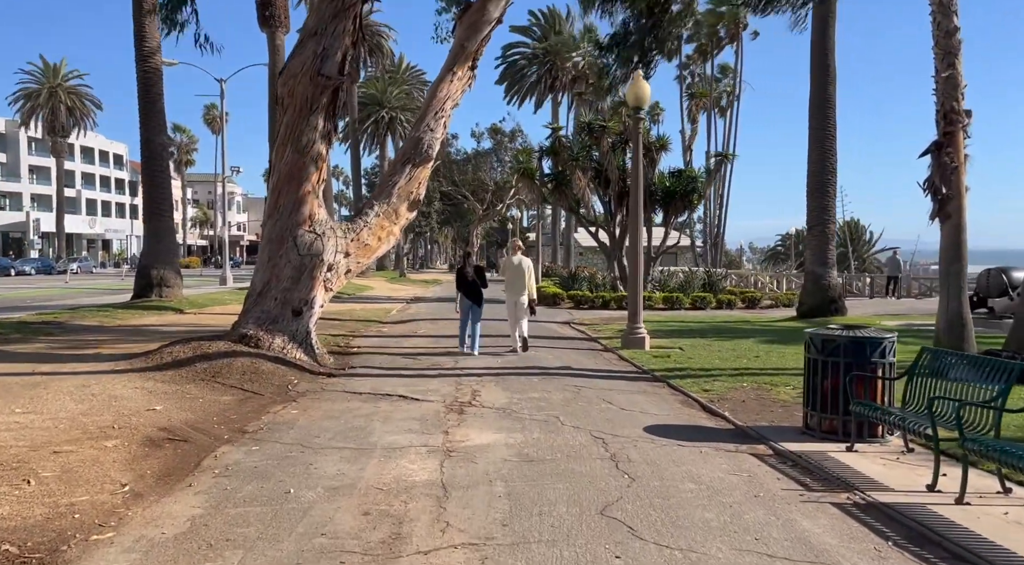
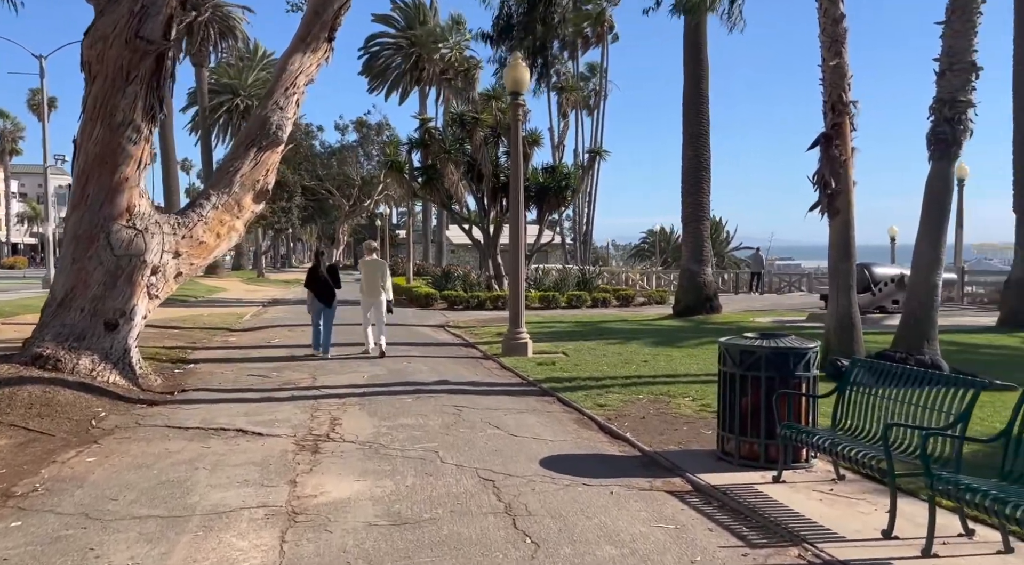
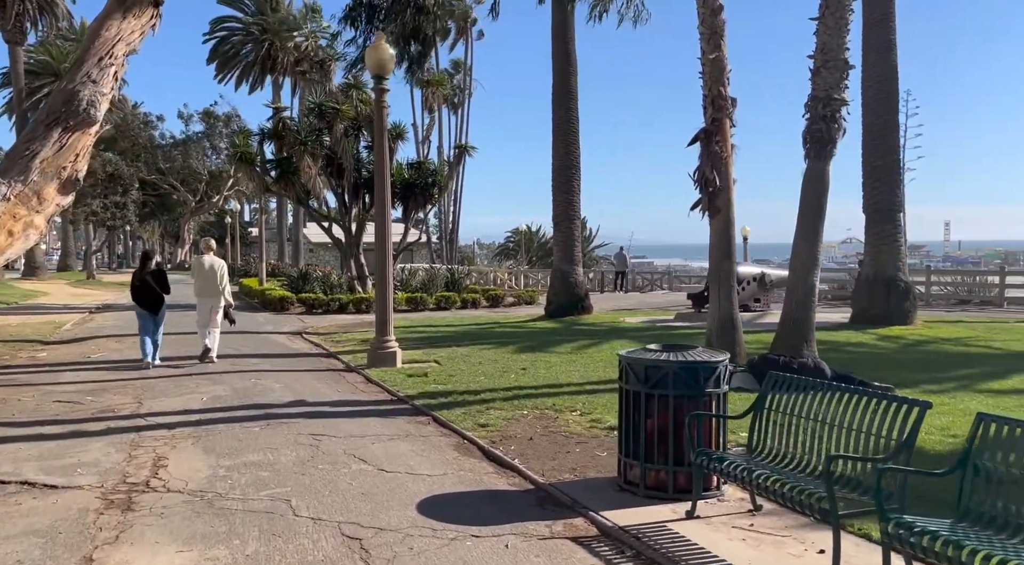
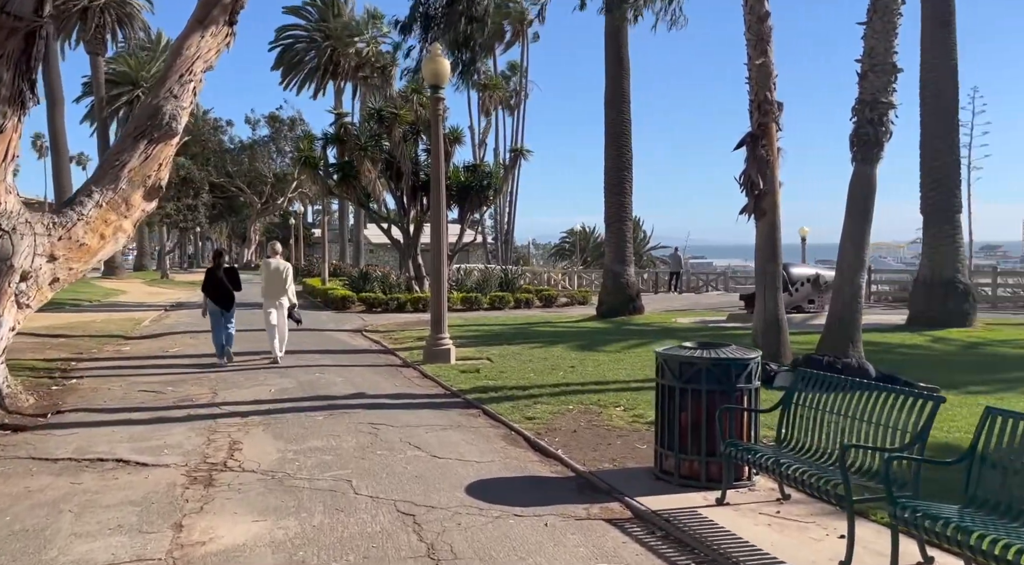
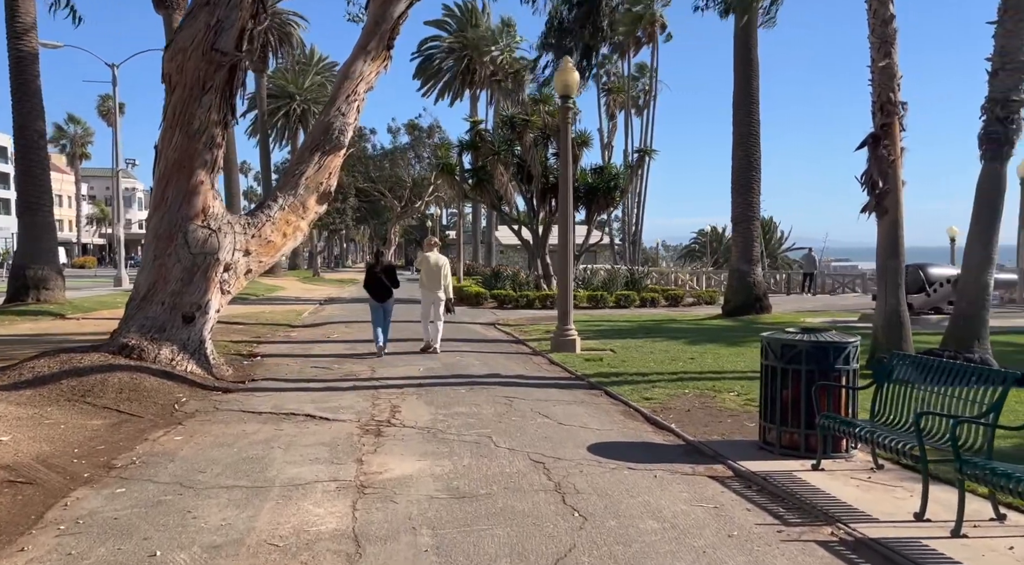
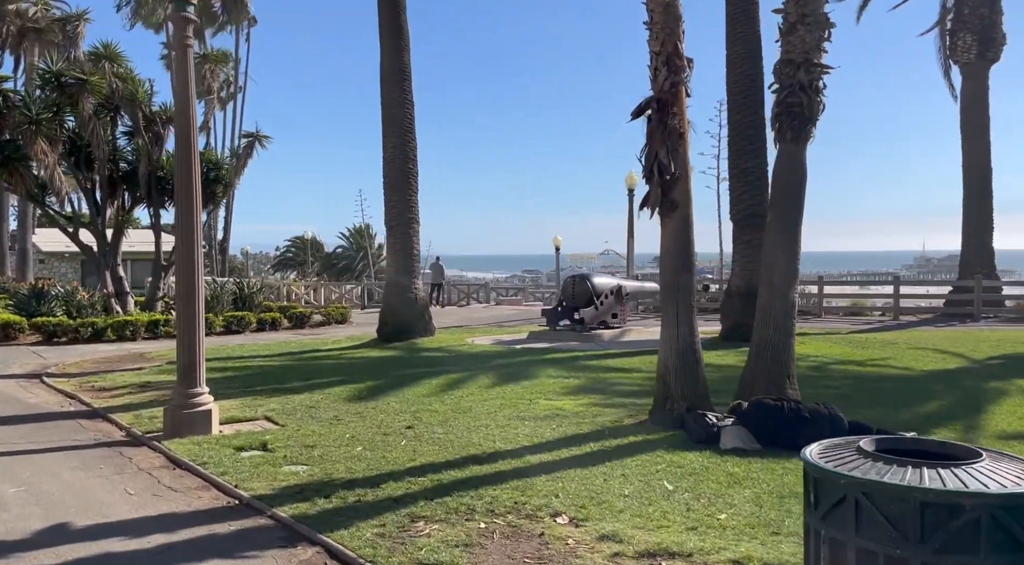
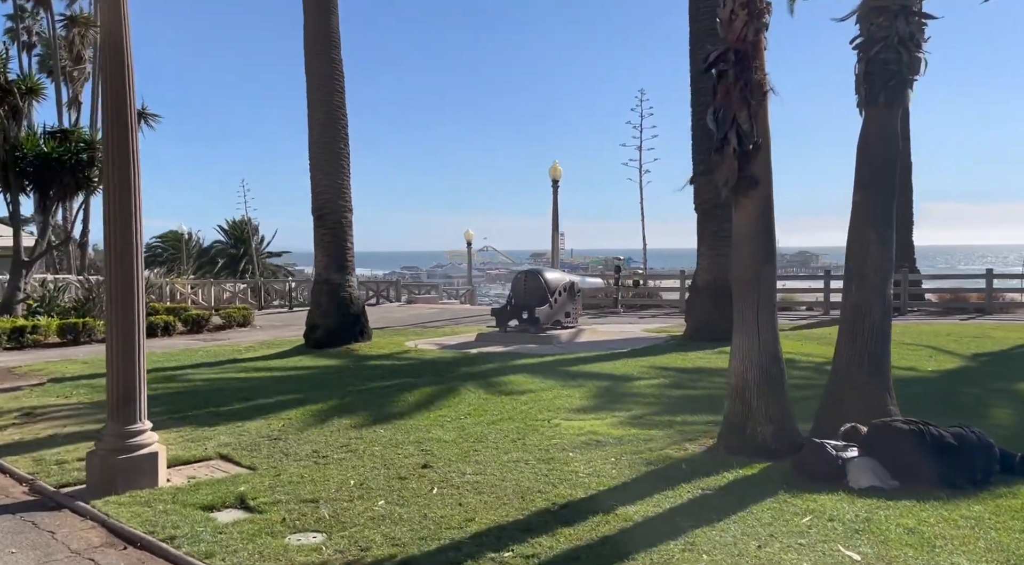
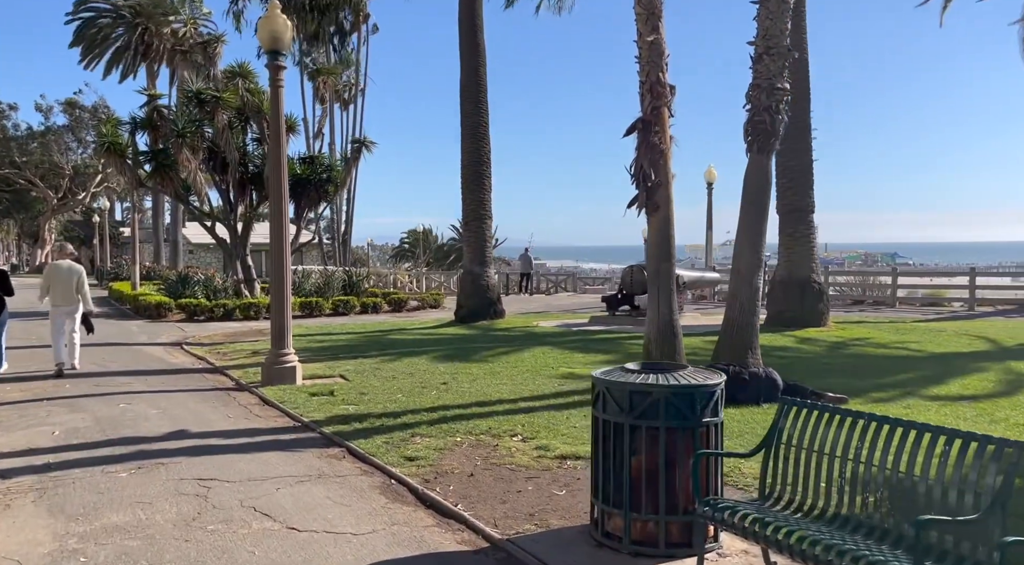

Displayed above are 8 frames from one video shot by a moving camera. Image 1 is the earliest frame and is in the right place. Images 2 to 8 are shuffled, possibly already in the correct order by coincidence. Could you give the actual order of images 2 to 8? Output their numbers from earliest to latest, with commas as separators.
5, 2, 4, 3, 8, 6, 7
